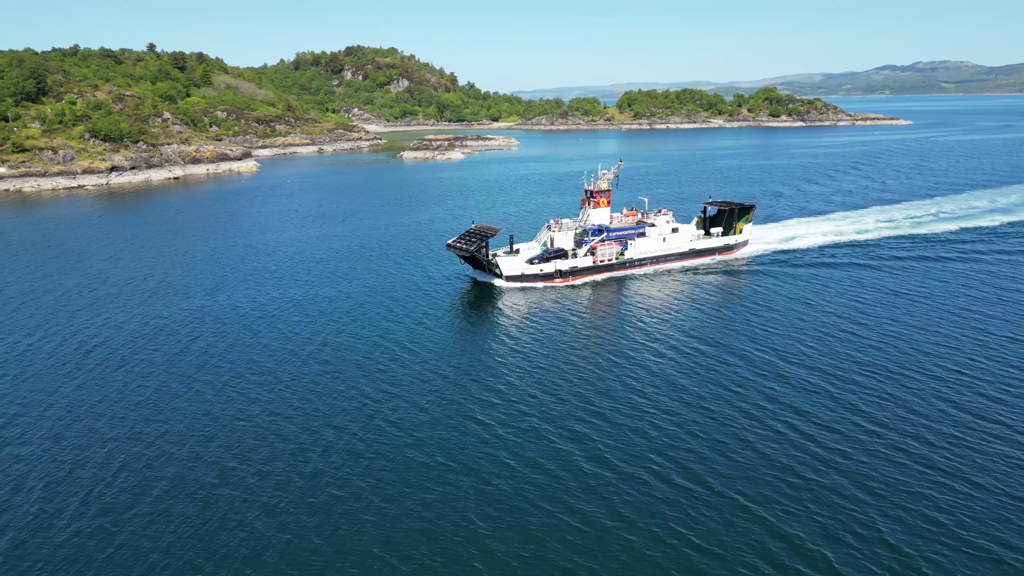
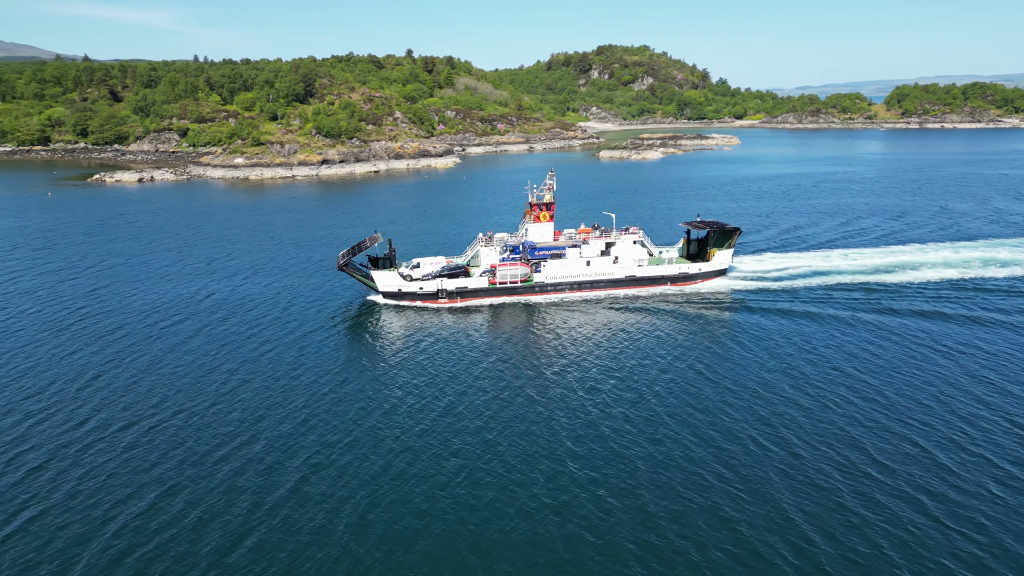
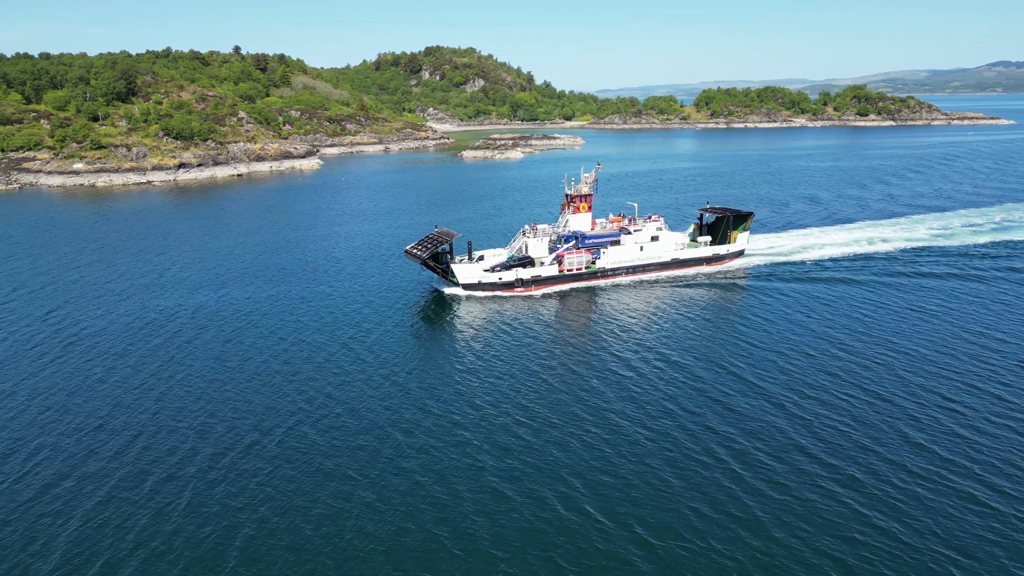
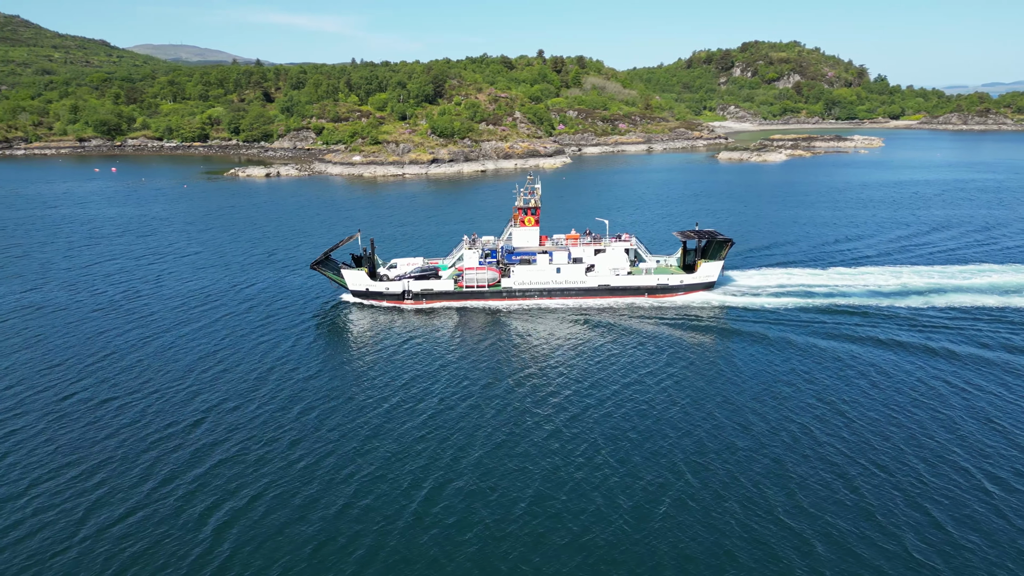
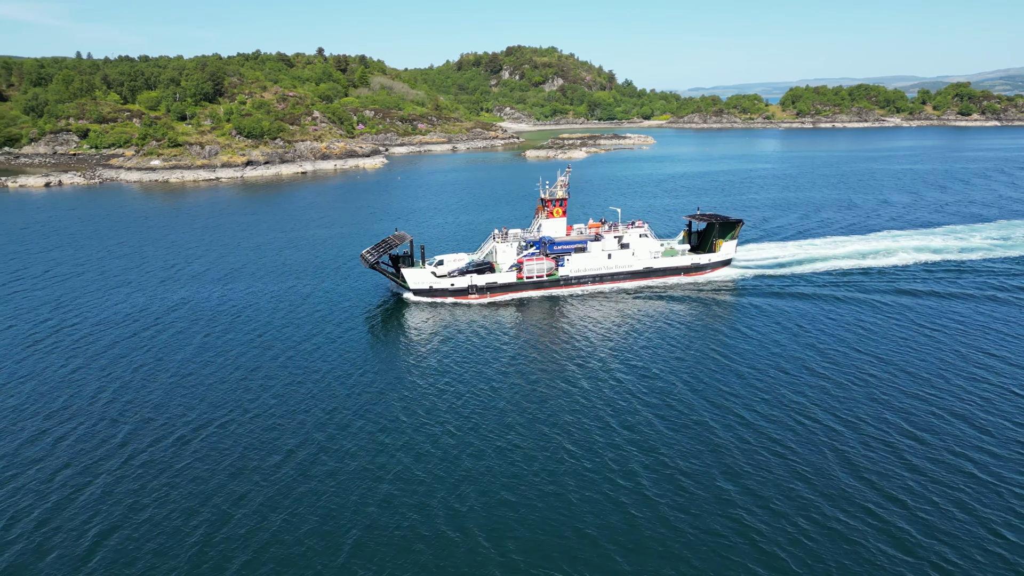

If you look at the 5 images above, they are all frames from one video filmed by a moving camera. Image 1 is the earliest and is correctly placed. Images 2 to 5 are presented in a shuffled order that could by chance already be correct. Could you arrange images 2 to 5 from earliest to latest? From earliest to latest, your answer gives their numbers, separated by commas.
3, 5, 2, 4
